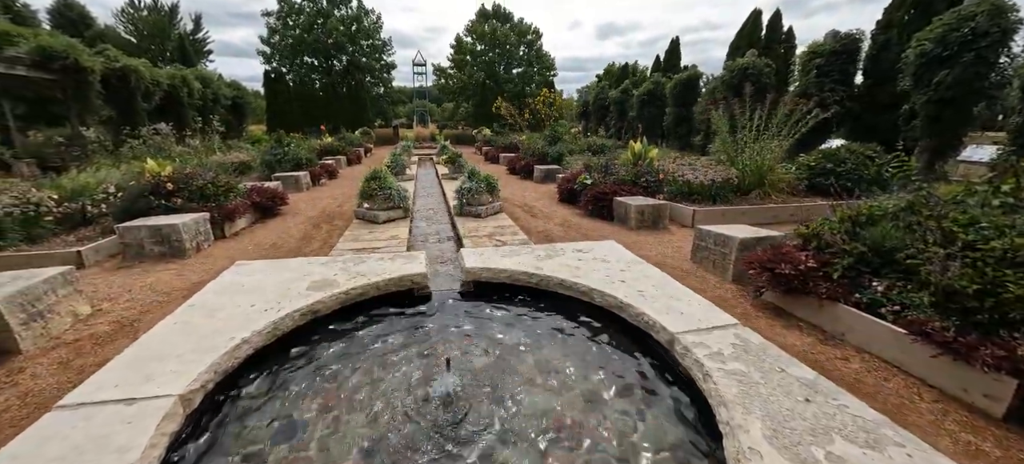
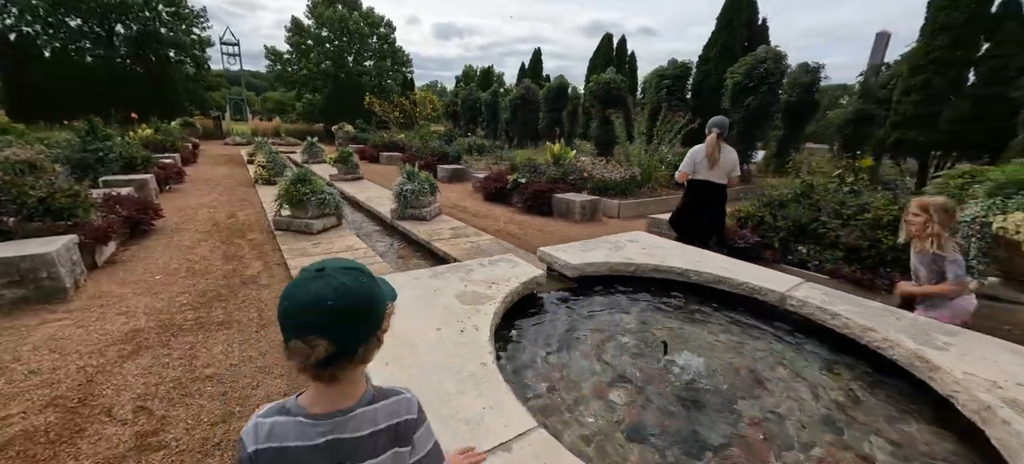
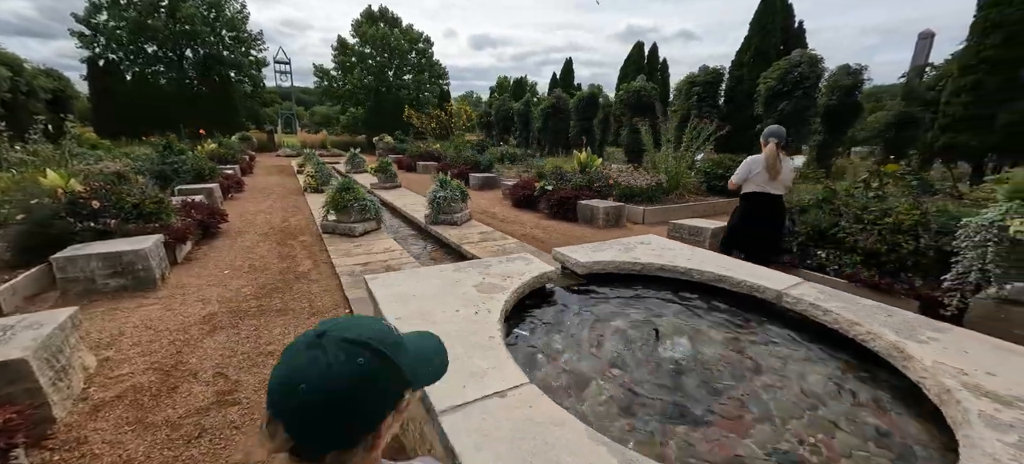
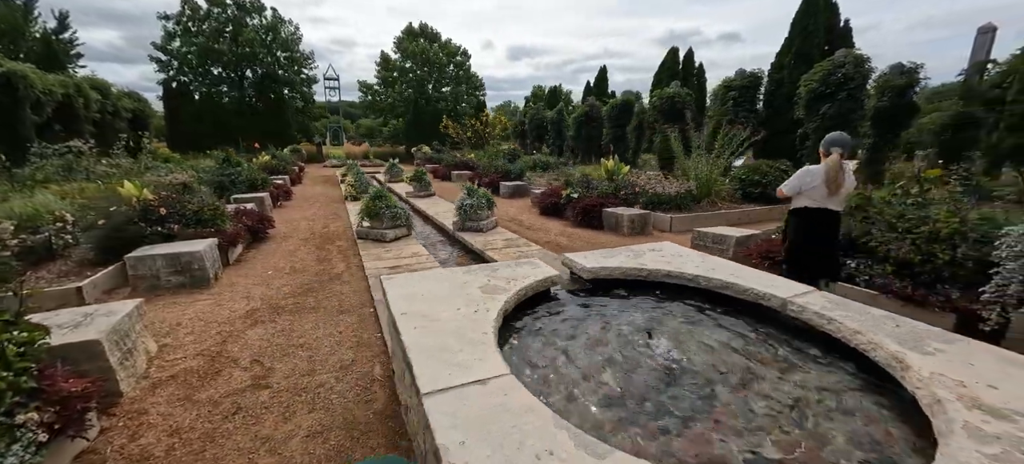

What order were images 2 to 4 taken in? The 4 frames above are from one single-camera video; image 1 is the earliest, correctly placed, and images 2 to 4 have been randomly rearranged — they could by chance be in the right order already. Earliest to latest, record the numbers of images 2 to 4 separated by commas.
4, 3, 2
